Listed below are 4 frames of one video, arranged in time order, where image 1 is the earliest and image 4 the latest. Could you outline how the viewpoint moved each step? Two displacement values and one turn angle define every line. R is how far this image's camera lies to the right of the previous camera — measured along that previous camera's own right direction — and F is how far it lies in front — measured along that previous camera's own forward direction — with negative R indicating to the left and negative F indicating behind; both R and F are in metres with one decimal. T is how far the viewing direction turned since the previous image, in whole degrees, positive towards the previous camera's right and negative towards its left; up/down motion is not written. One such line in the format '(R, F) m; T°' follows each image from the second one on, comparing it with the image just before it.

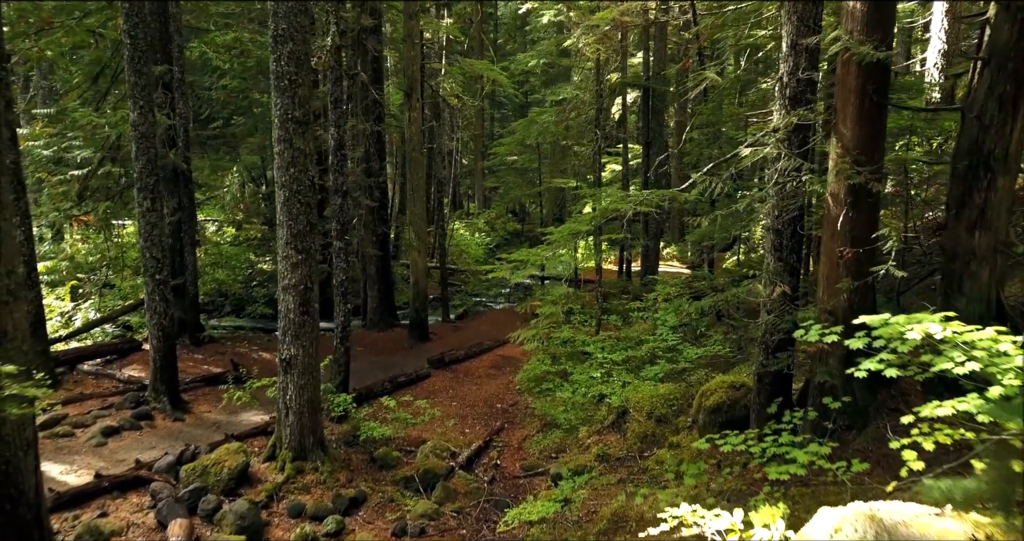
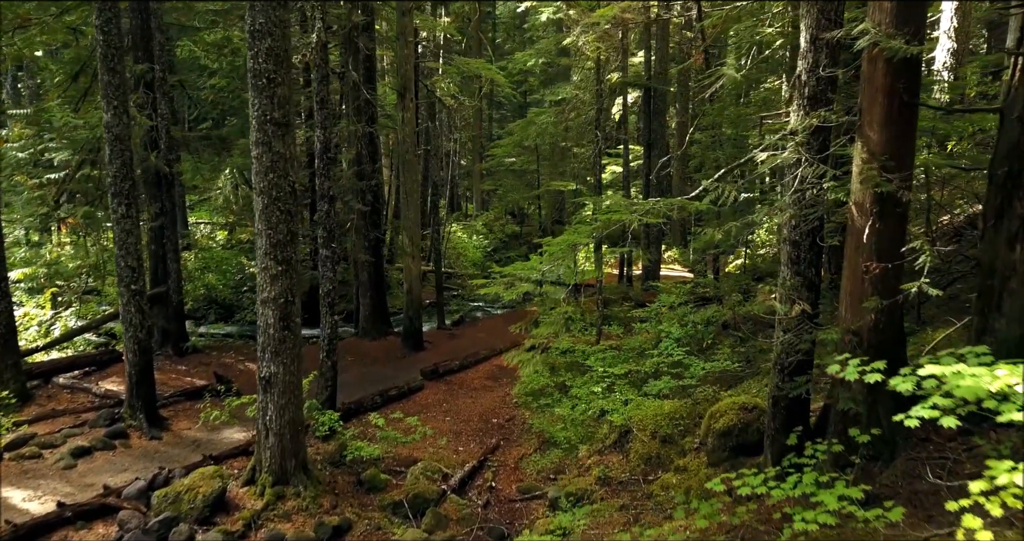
(+0.1, +0.5) m; 0°
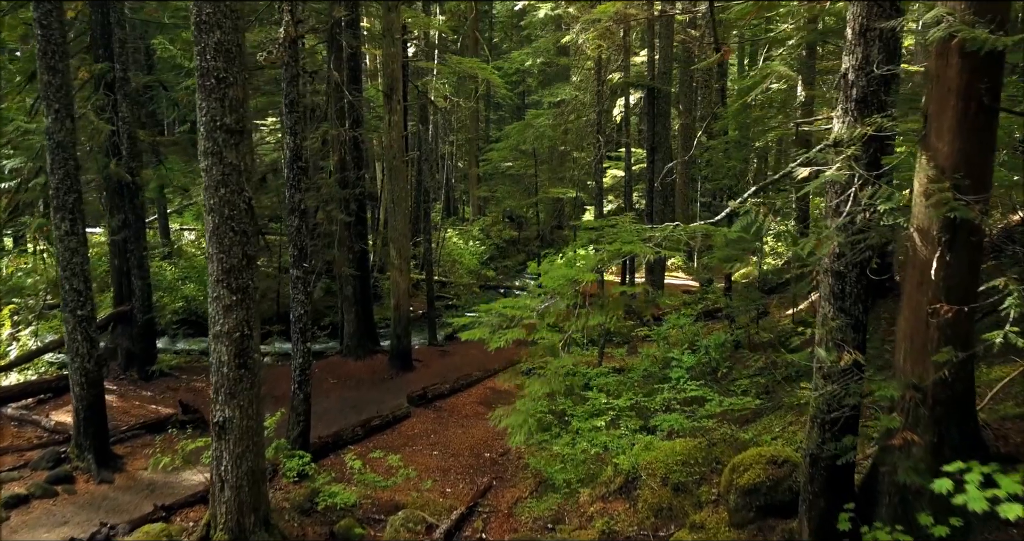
(+0.1, +0.9) m; 0°
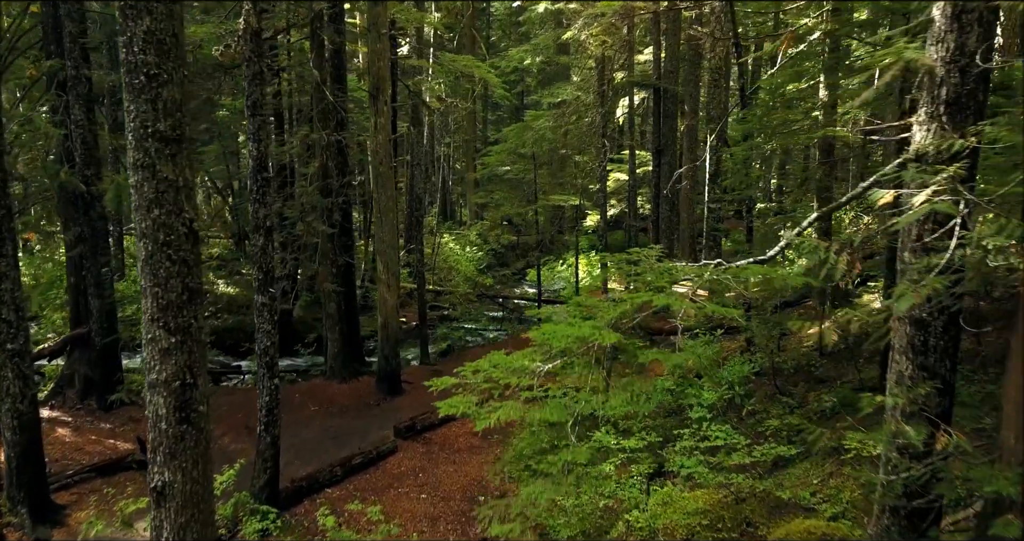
(0.0, +1.0) m; 0°
